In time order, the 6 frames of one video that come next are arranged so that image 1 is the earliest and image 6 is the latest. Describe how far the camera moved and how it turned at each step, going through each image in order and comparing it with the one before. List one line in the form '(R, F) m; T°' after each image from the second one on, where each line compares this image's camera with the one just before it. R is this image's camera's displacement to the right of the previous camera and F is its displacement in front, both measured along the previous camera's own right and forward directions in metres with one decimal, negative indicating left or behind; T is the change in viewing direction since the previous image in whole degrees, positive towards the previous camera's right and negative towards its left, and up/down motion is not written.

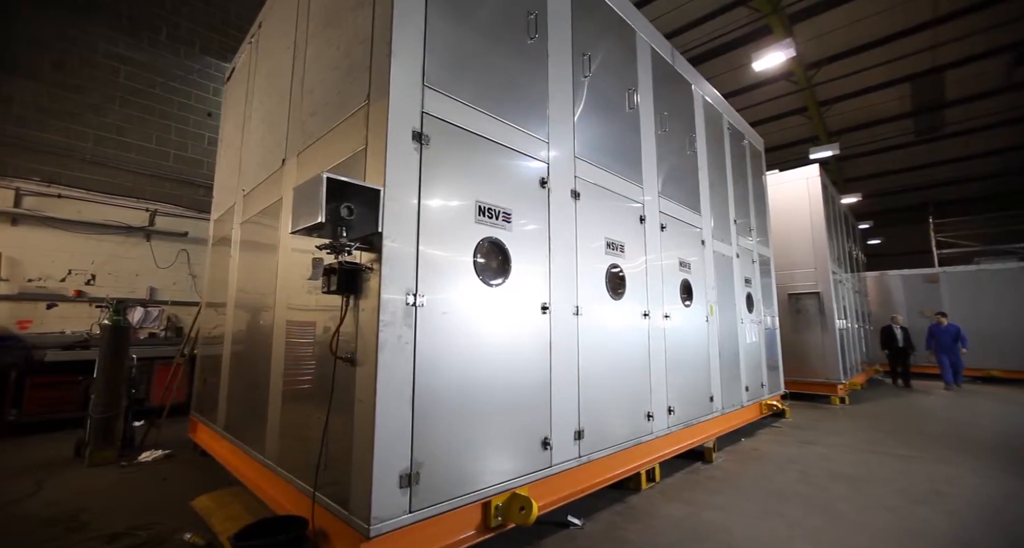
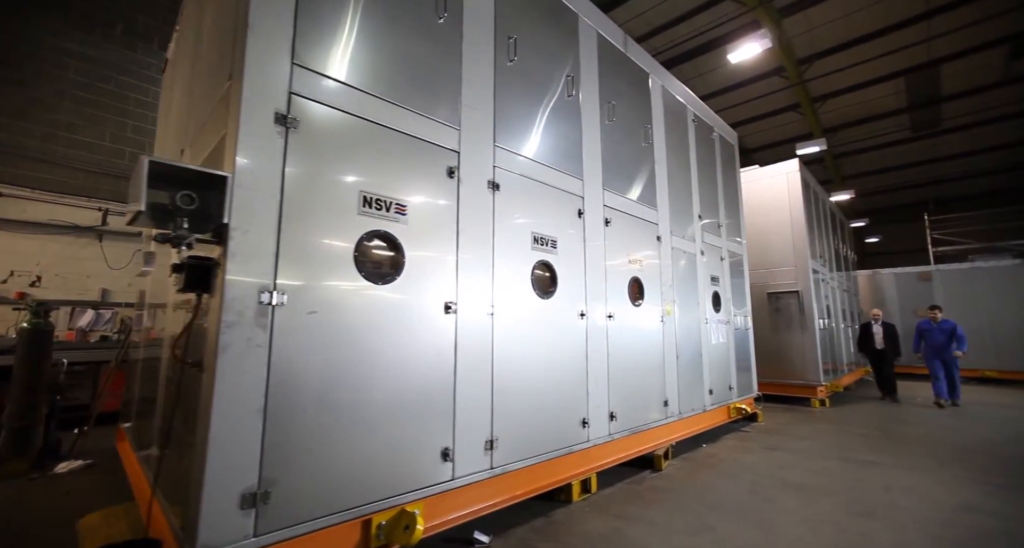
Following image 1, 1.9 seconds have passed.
(+0.5, +0.2) m; 0°
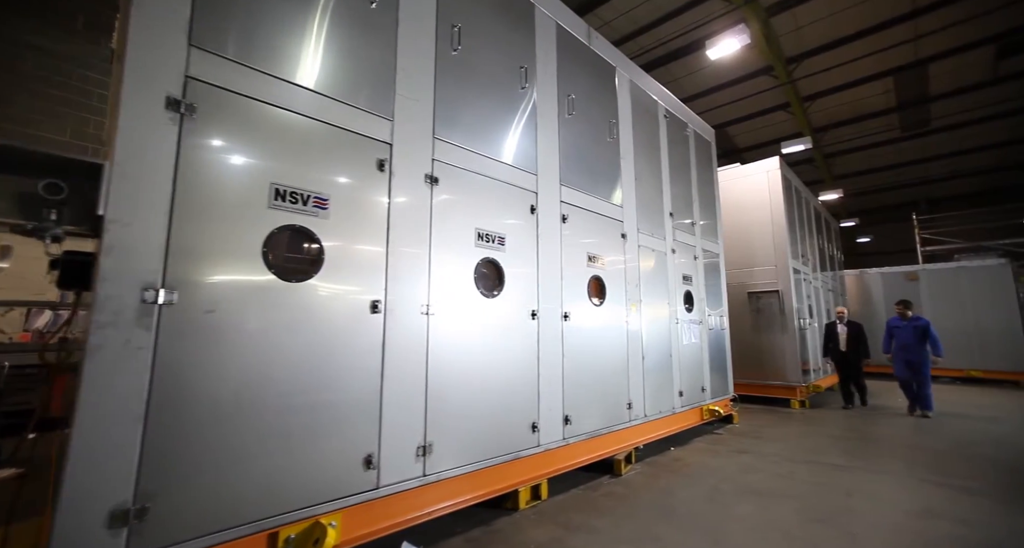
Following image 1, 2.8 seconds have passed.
(+0.3, +0.1) m; 0°
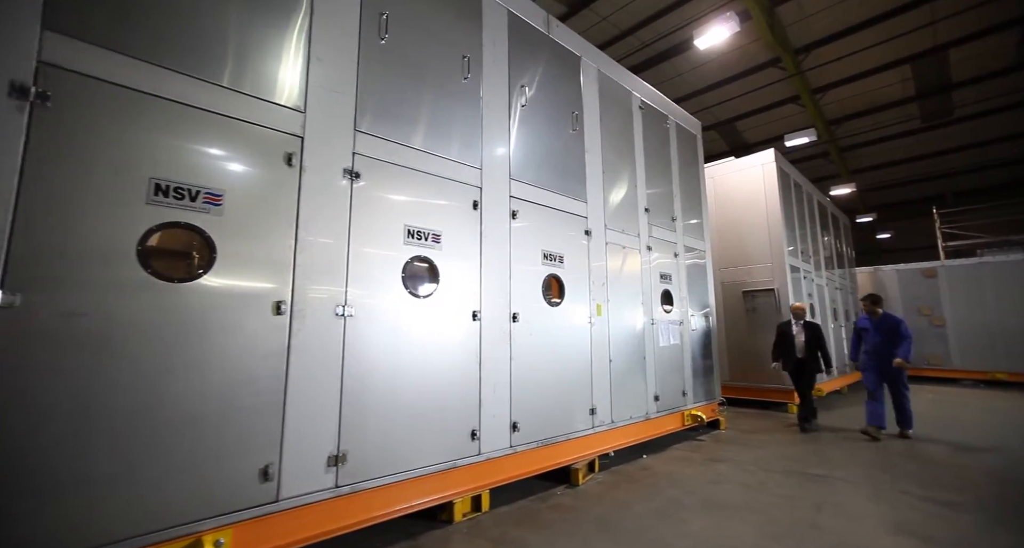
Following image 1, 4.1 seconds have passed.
(+0.5, +0.2) m; -2°
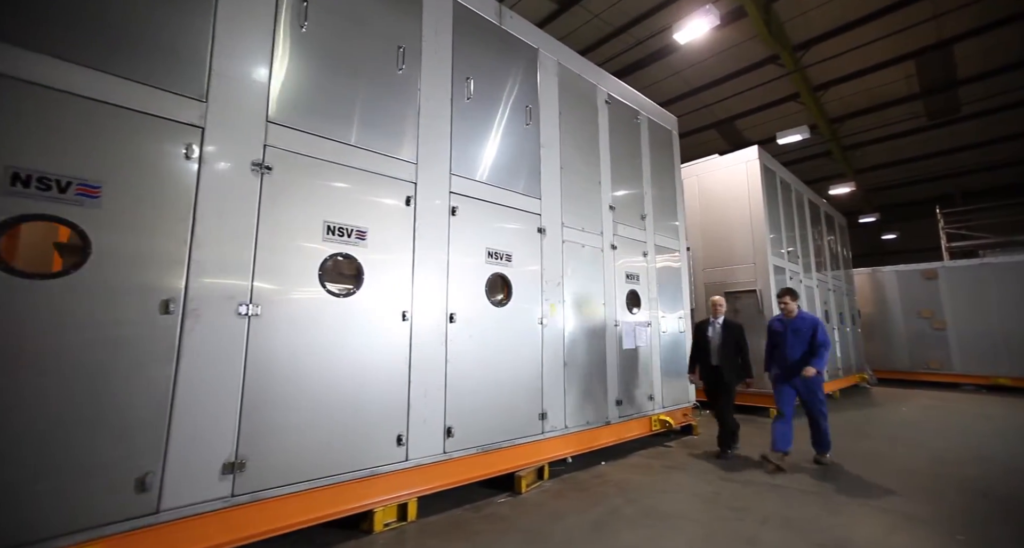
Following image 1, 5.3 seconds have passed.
(+0.5, +0.1) m; -1°
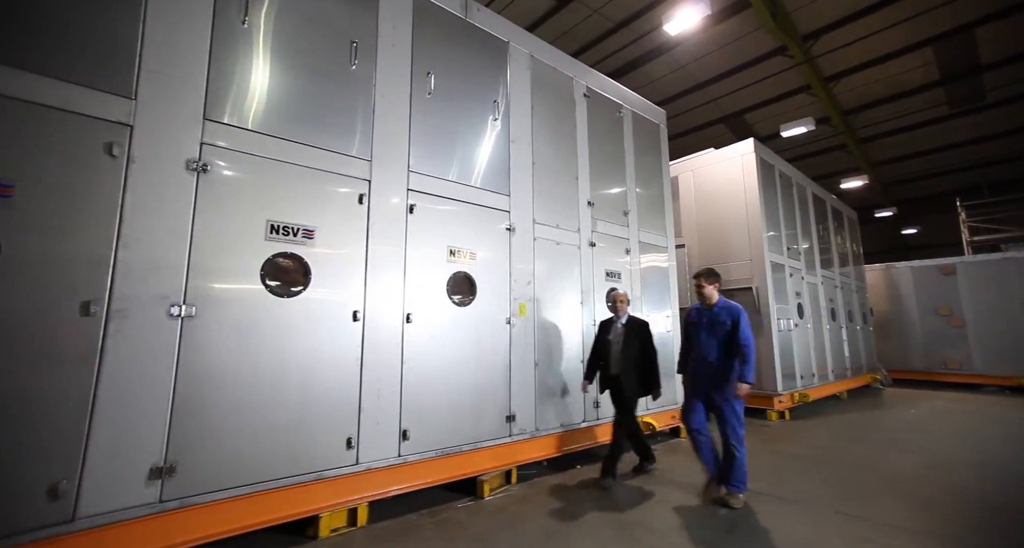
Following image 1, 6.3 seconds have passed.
(+0.4, +0.1) m; -2°
